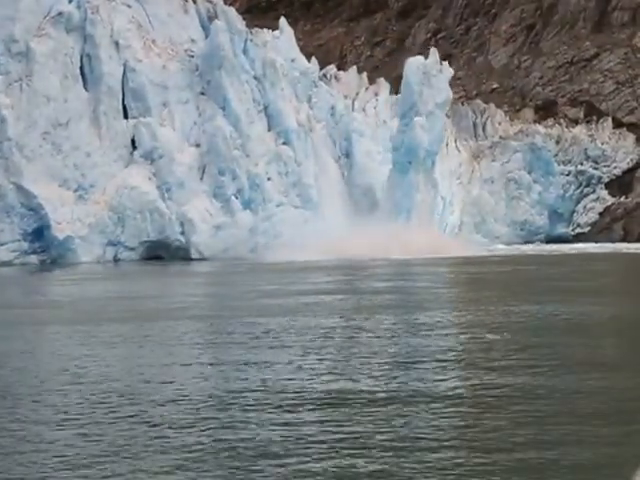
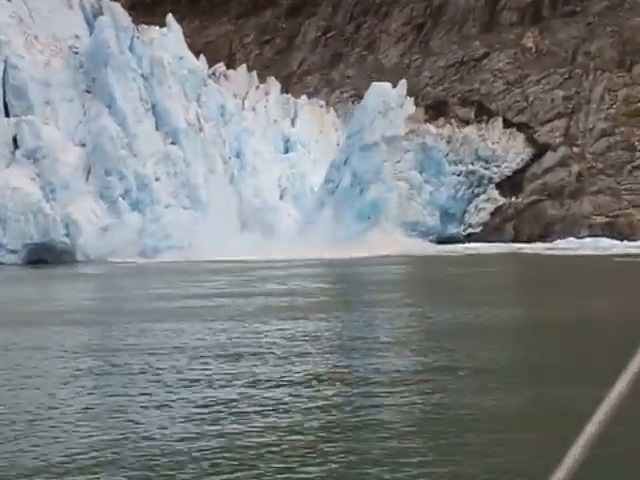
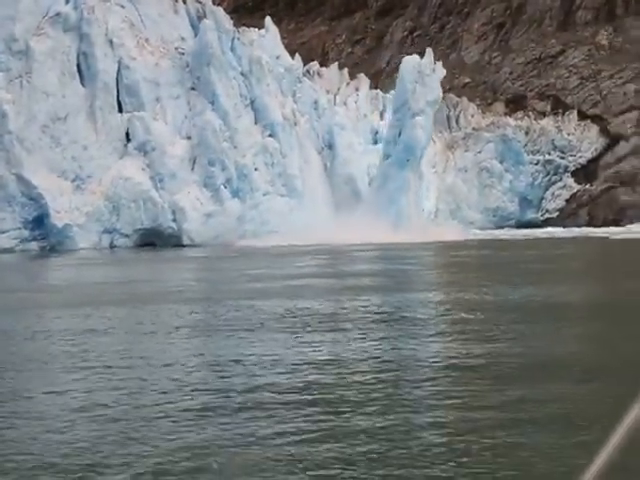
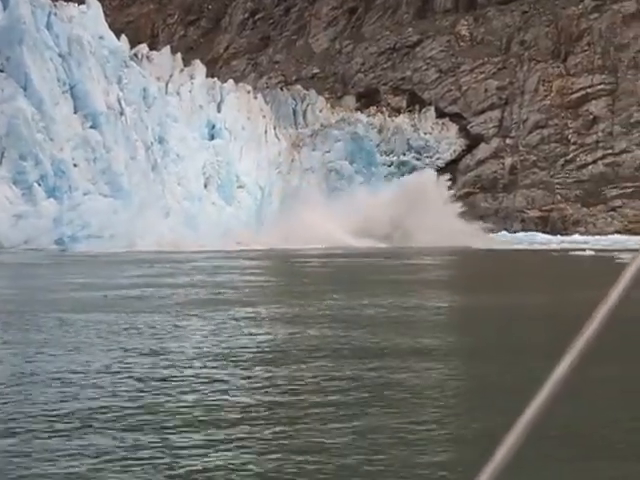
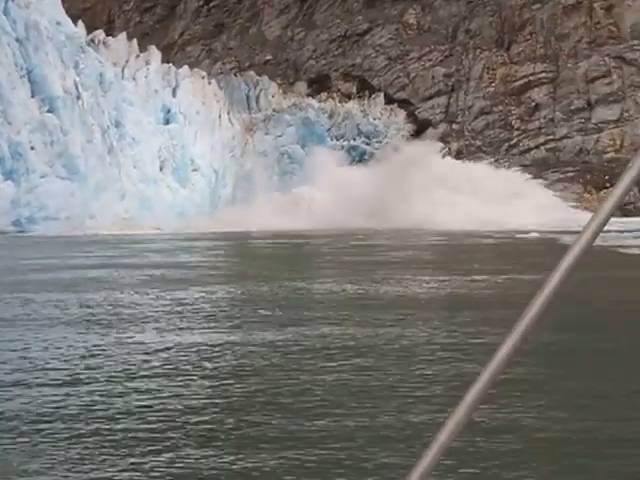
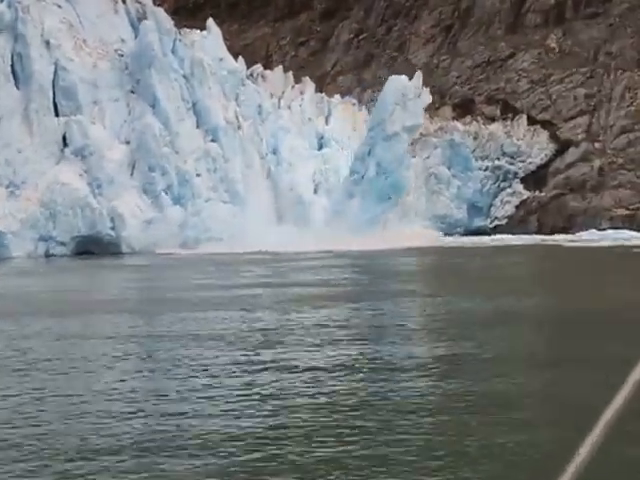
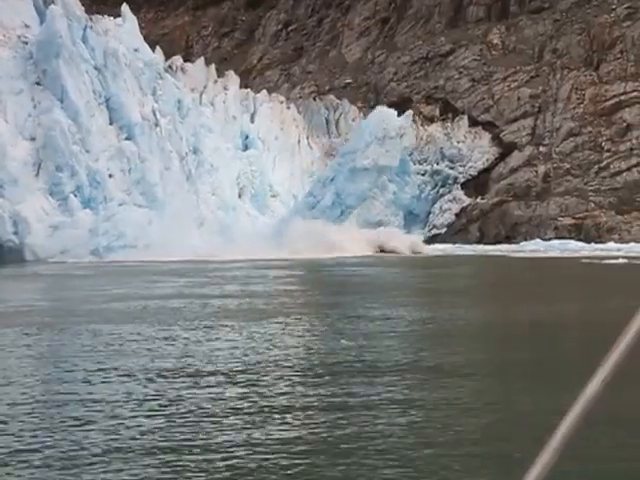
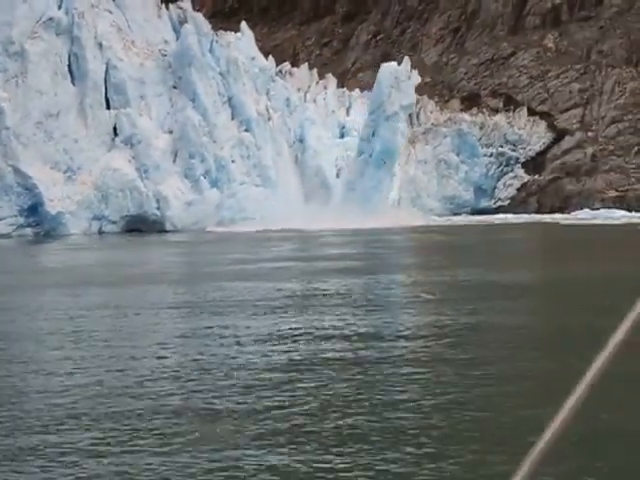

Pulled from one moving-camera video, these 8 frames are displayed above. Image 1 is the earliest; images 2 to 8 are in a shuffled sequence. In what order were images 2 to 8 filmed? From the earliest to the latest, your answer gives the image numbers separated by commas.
3, 8, 6, 2, 7, 4, 5
